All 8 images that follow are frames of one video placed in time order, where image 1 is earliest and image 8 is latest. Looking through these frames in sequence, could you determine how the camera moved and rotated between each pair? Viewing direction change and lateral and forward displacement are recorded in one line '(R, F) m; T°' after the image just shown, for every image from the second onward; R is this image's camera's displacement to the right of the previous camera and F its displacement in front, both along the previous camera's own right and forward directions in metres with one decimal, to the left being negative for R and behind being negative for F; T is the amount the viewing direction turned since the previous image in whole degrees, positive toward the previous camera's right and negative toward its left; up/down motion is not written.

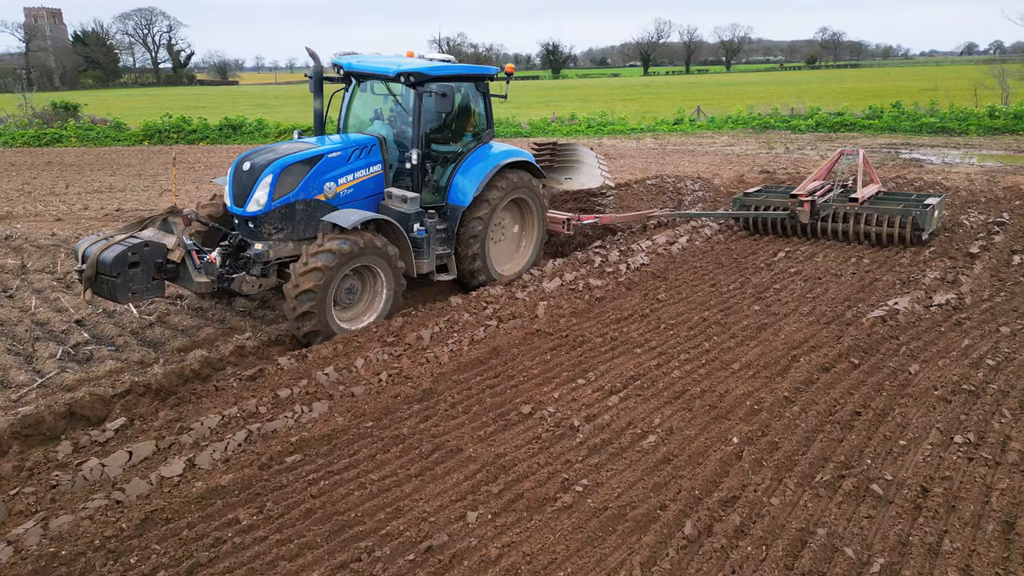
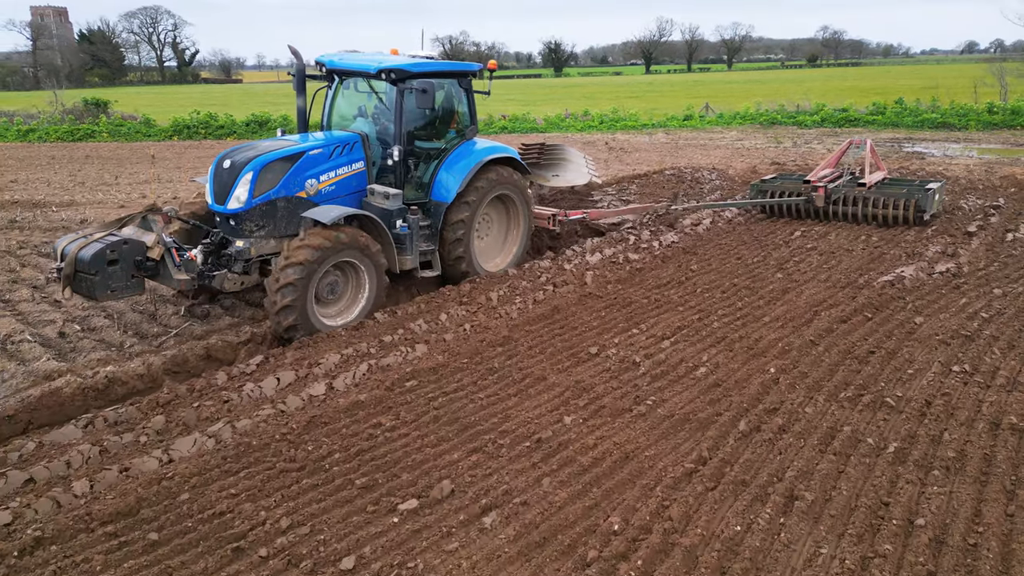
(-0.5, -0.9) m; 0°
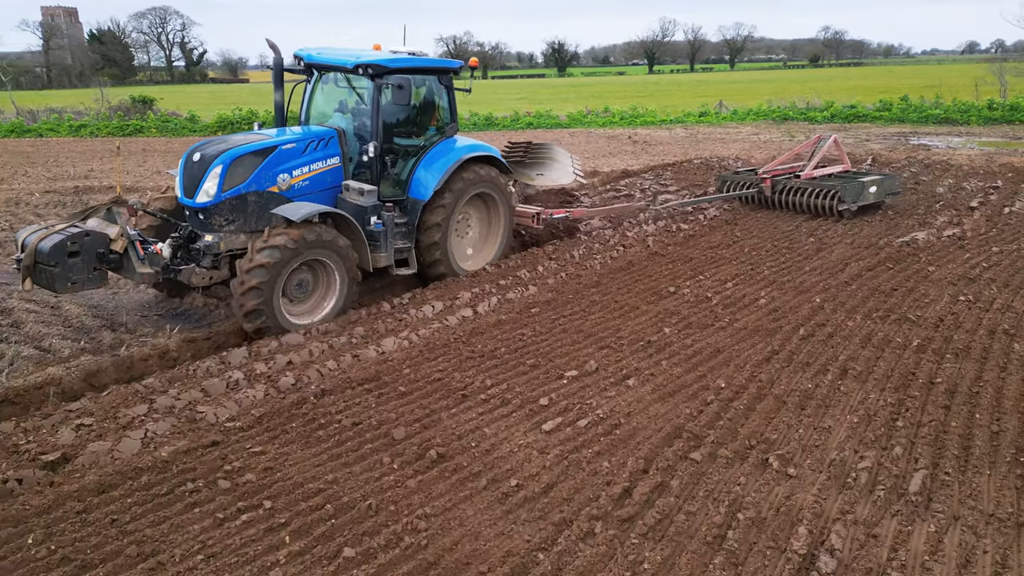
(-0.9, -1.4) m; 0°
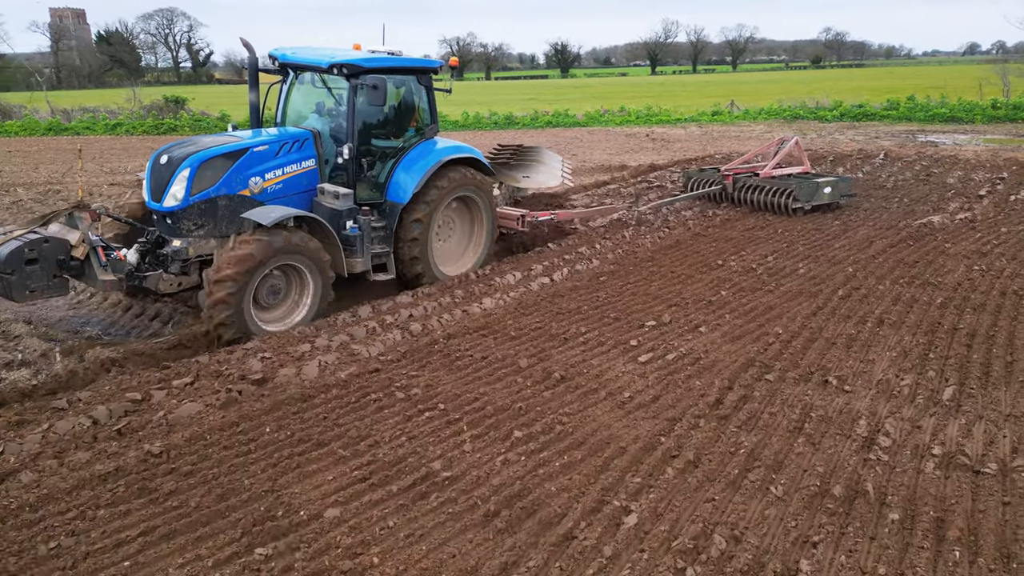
(-0.7, -0.9) m; 0°
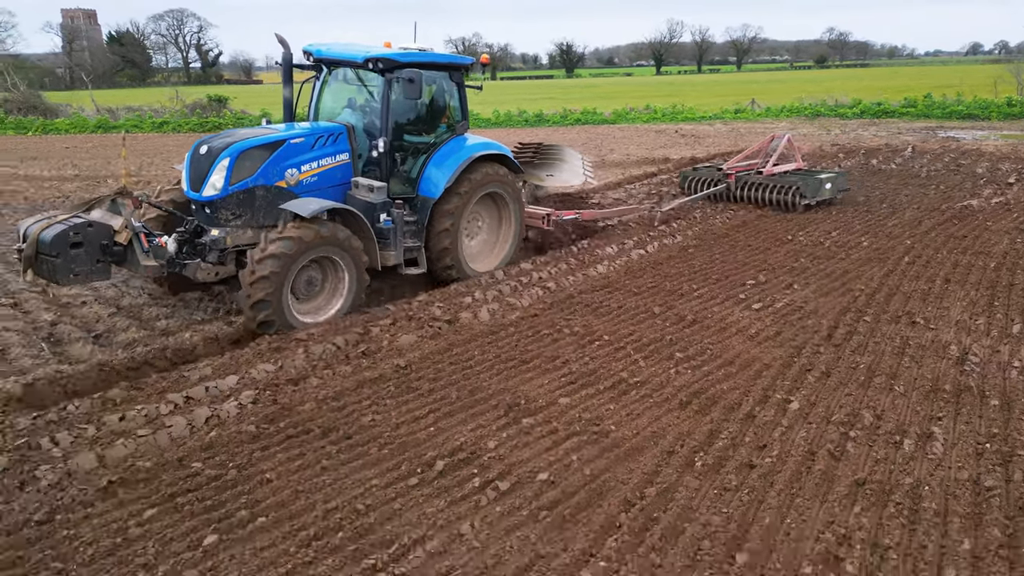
(-1.1, -1.0) m; 0°
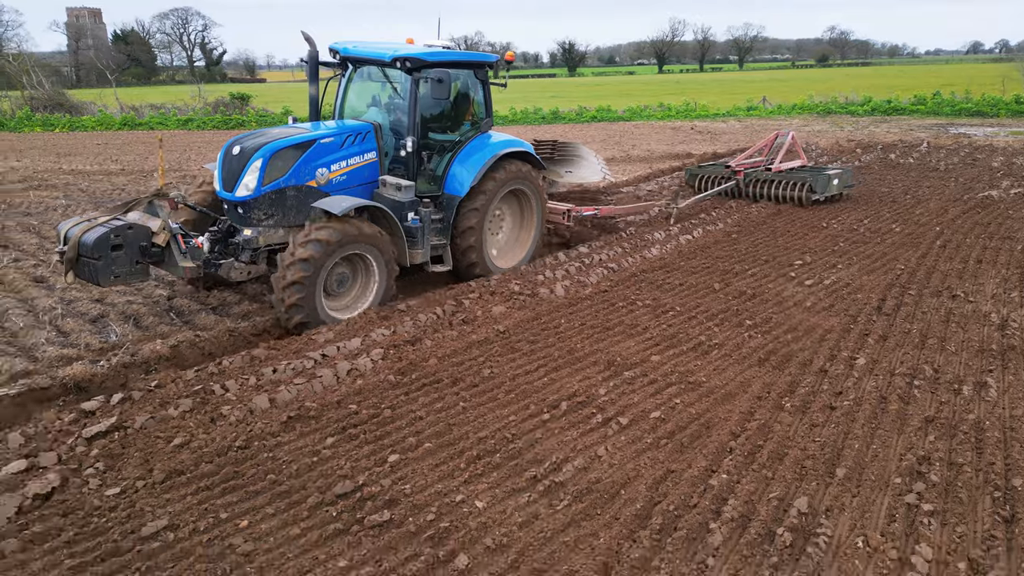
(-0.6, -0.6) m; 0°
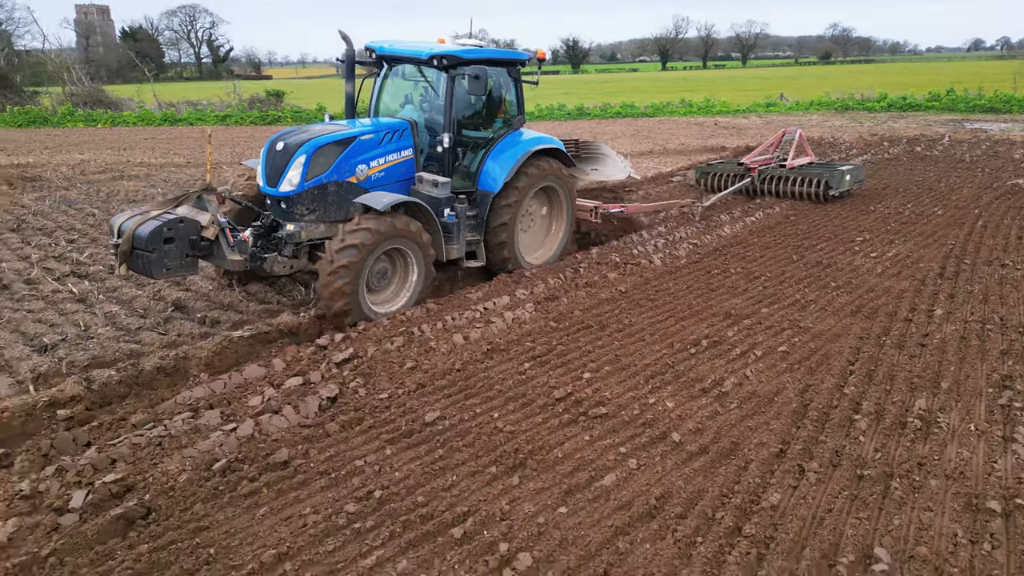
(-1.0, -0.9) m; 0°
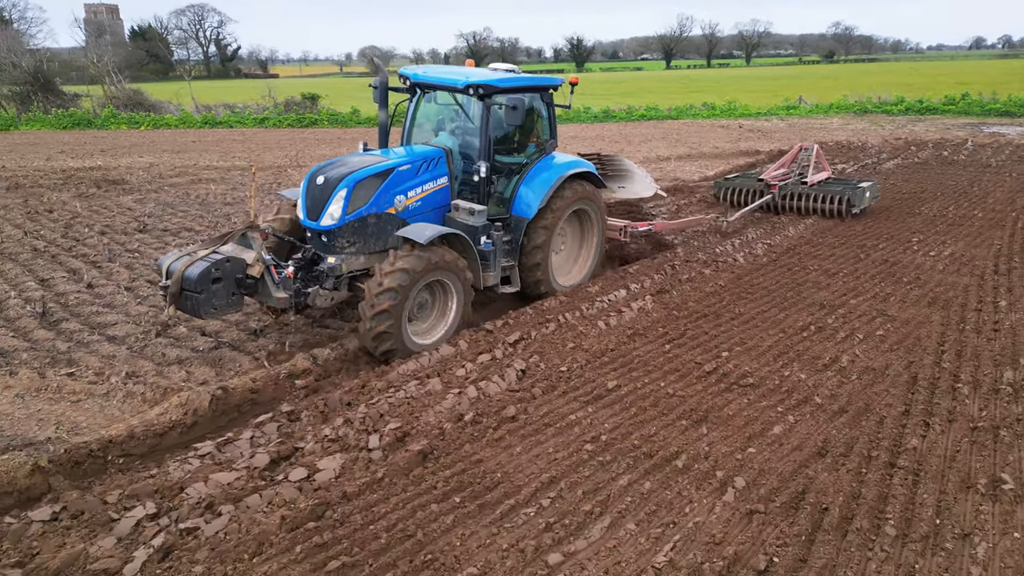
(-1.1, -0.9) m; 0°
